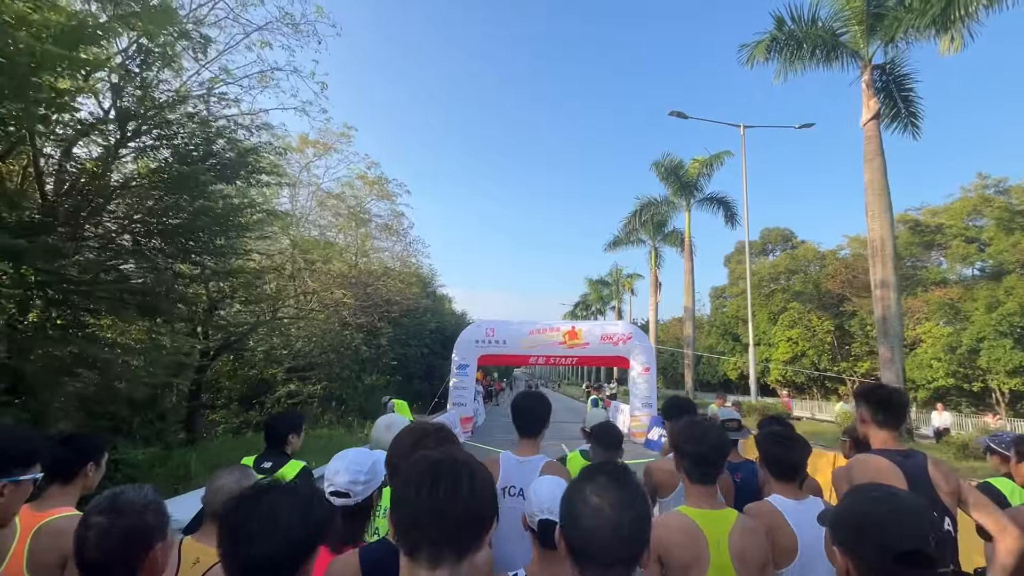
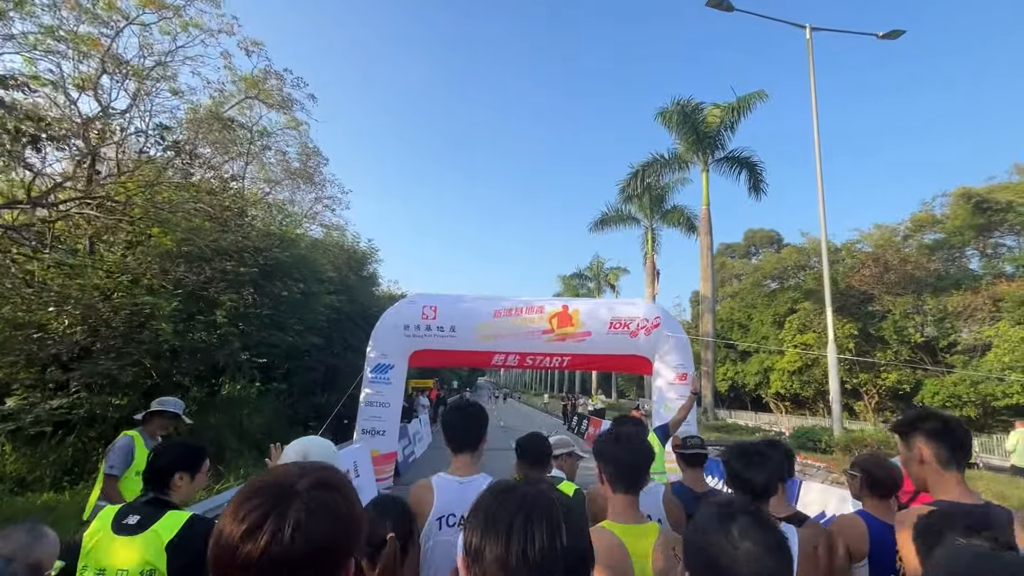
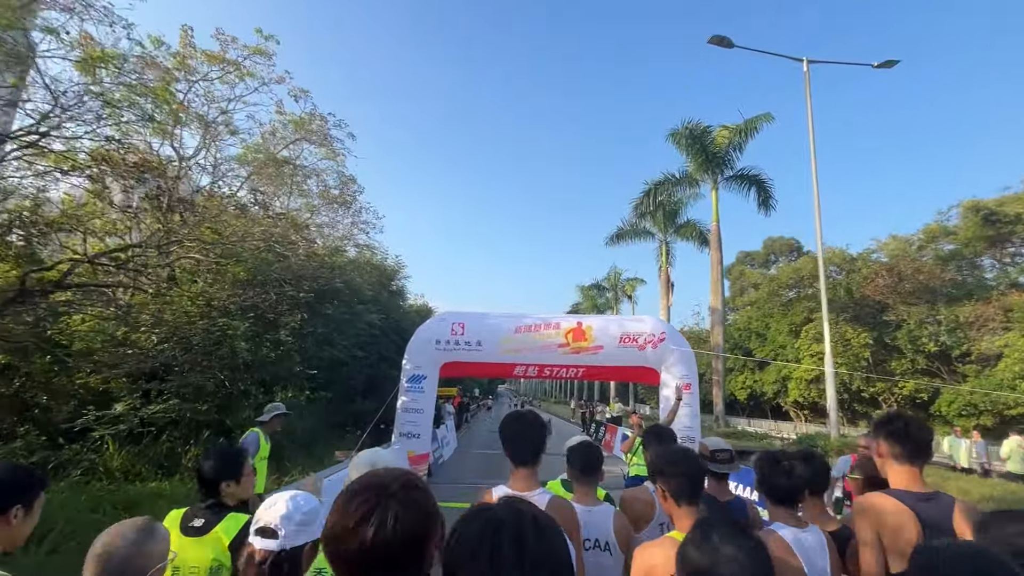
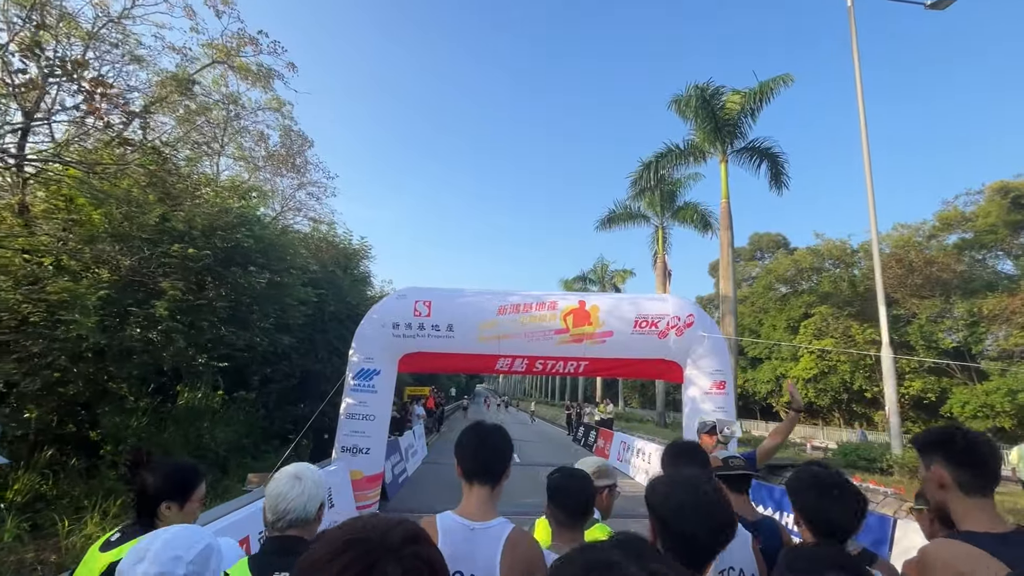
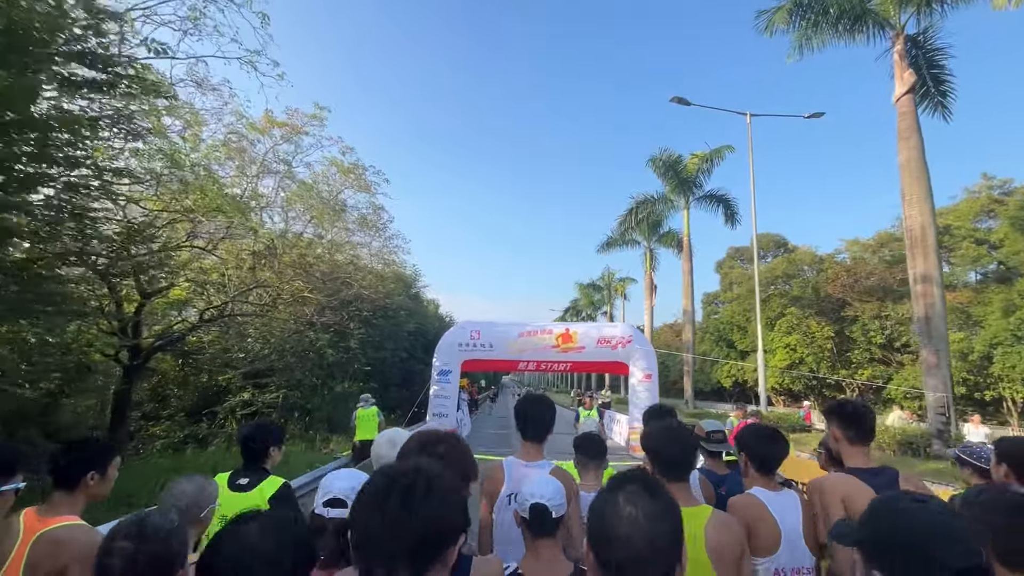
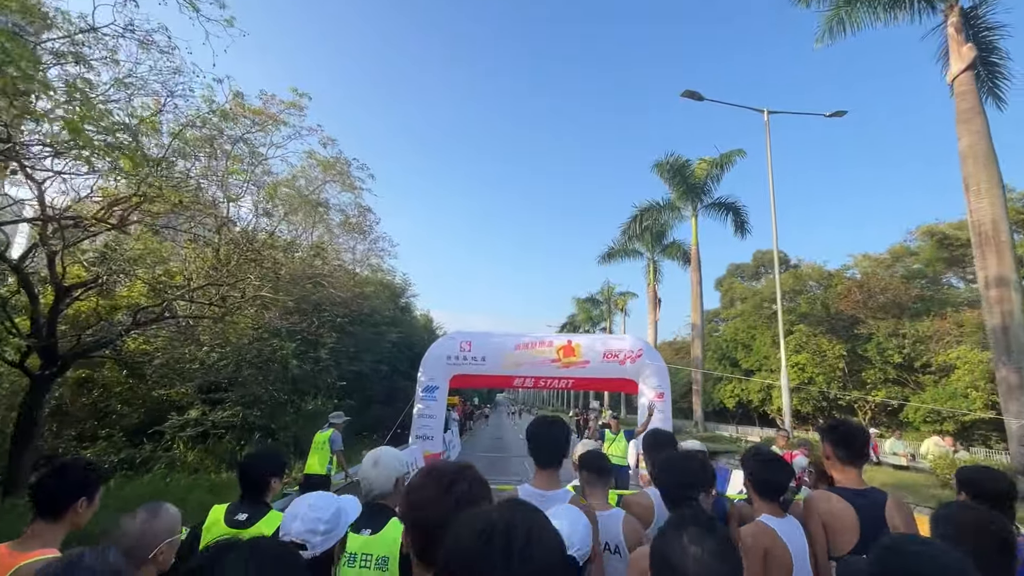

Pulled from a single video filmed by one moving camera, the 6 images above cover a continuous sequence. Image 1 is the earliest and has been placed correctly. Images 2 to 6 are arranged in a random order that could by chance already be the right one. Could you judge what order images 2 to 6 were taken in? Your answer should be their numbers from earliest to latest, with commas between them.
5, 6, 3, 2, 4
